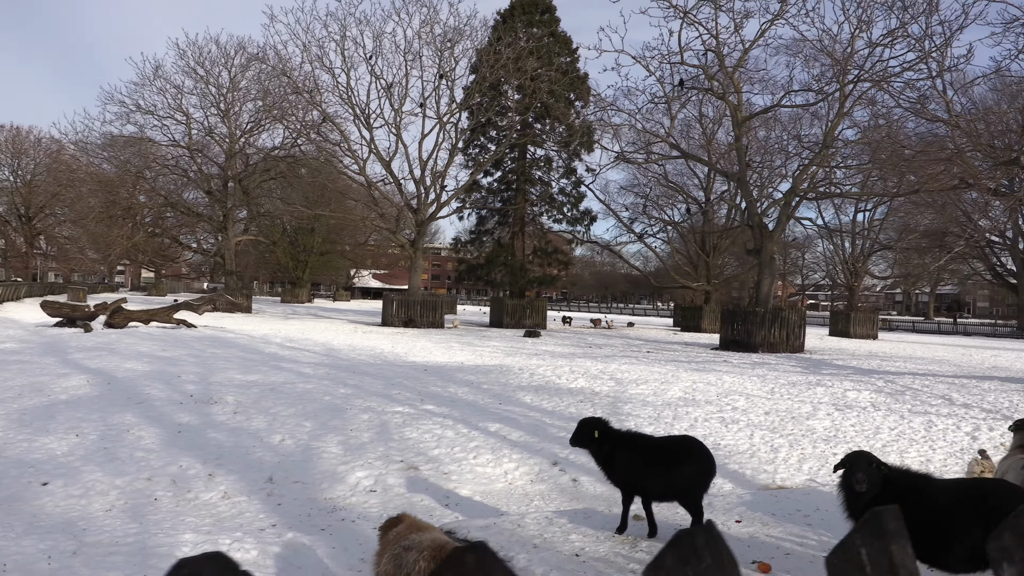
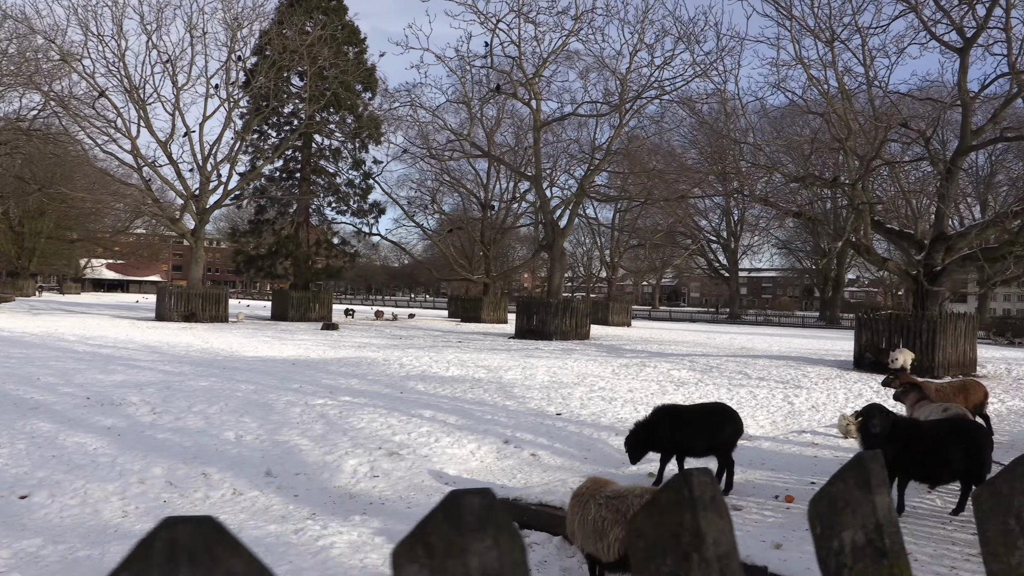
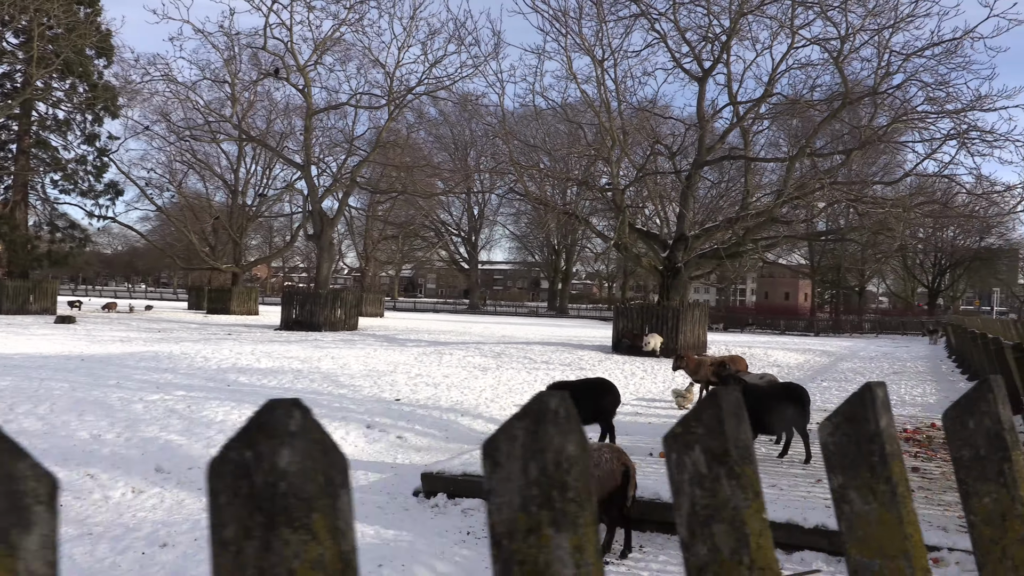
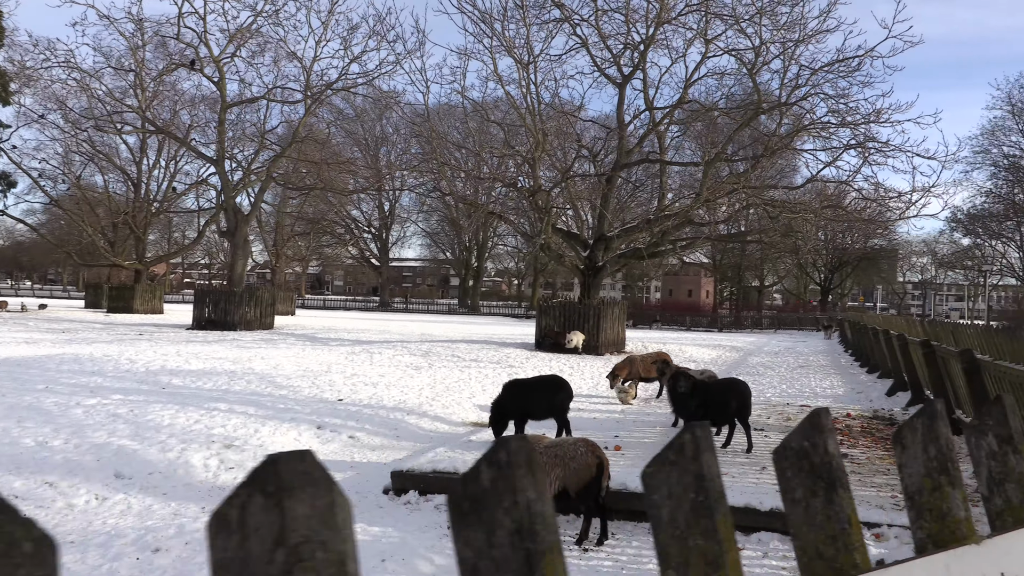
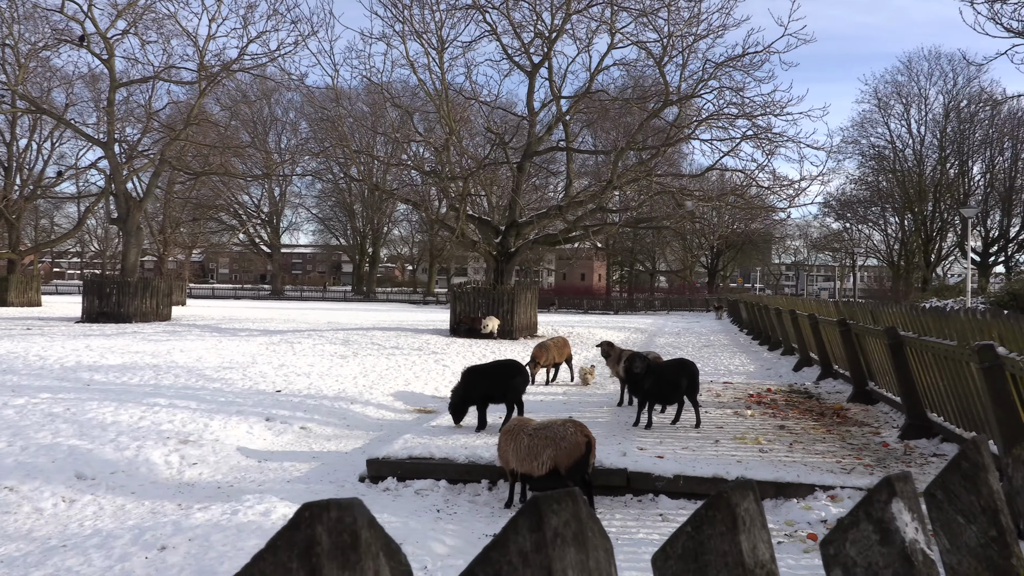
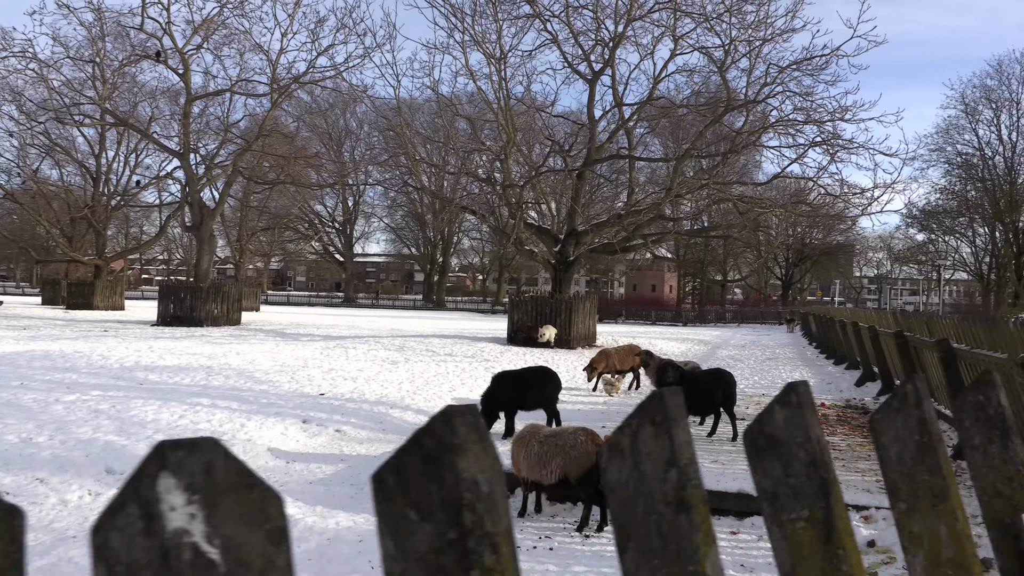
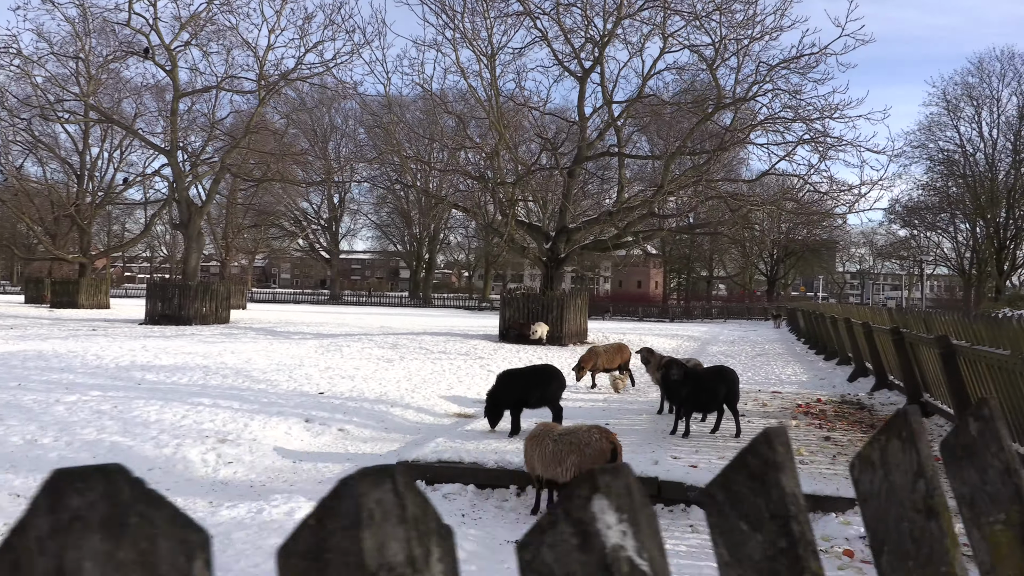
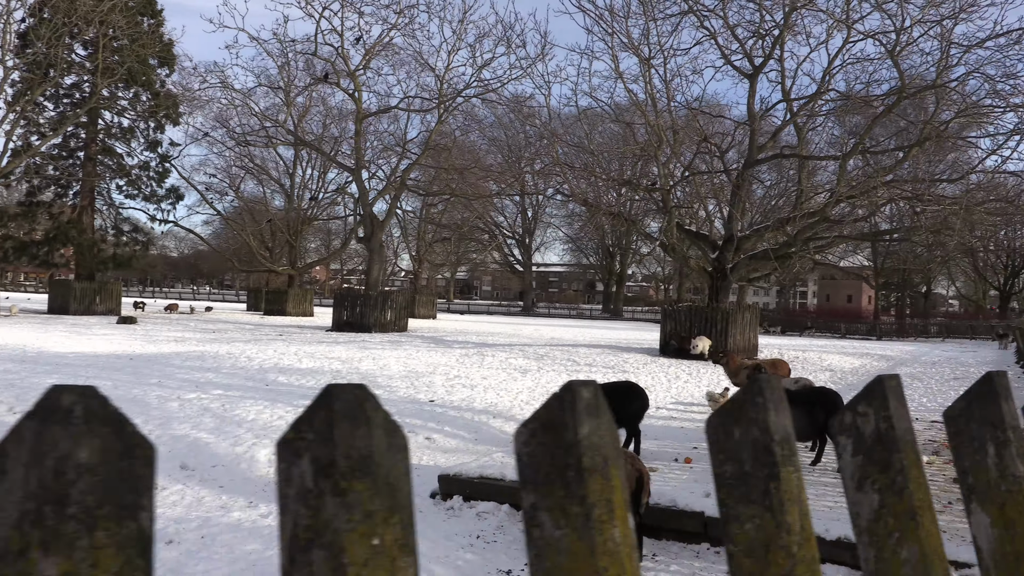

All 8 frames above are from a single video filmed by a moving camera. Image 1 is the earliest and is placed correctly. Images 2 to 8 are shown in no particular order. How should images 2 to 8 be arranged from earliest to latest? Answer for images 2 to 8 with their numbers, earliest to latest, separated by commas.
2, 8, 3, 4, 6, 7, 5
